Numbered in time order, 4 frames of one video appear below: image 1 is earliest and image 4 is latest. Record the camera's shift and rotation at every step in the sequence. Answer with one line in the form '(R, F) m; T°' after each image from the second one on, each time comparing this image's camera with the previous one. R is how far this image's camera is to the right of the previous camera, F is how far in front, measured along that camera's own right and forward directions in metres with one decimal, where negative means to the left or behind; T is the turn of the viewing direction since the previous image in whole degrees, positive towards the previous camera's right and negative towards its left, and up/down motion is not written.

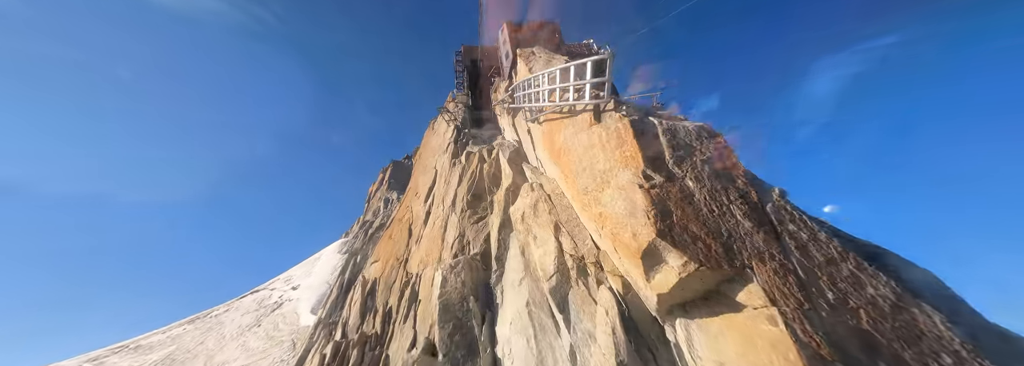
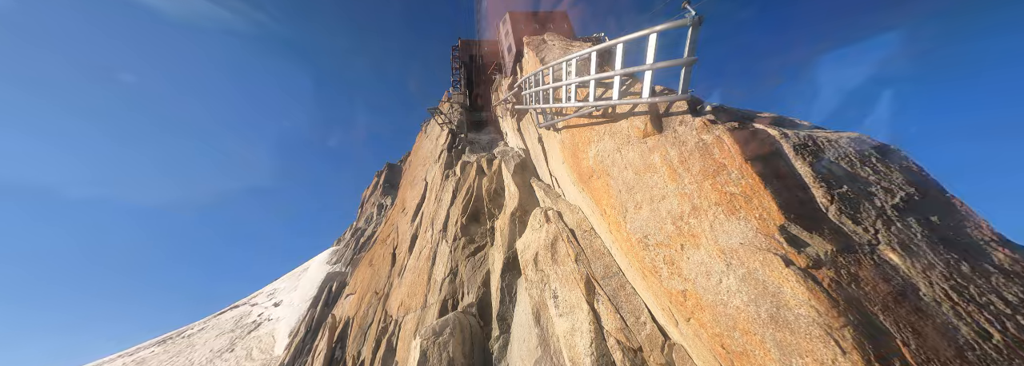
(-0.6, +5.5) m; 0°
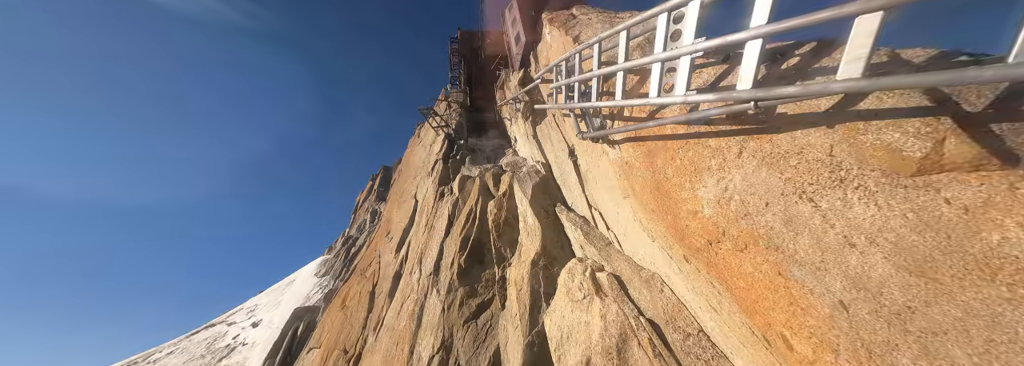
(-1.2, +6.2) m; 0°
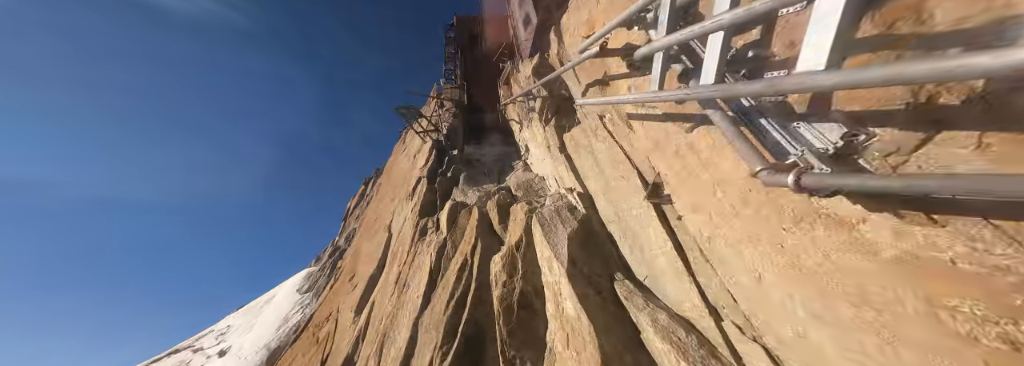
(-0.9, +7.1) m; 0°
